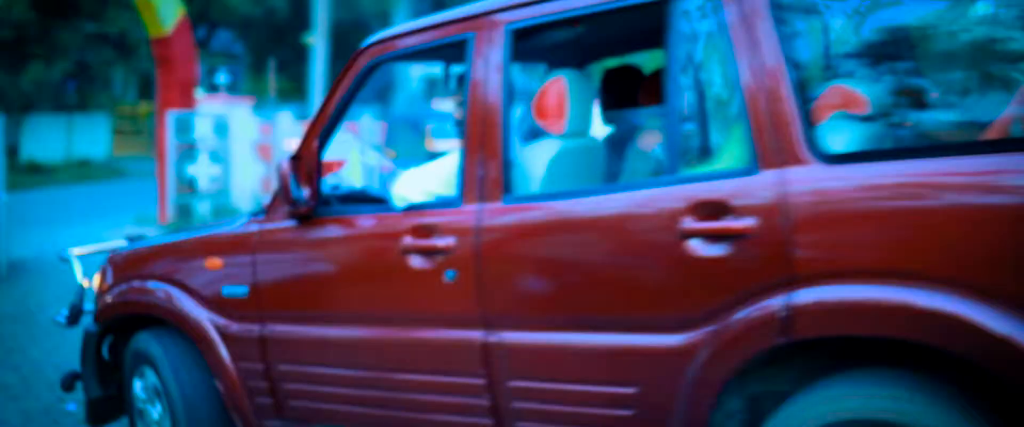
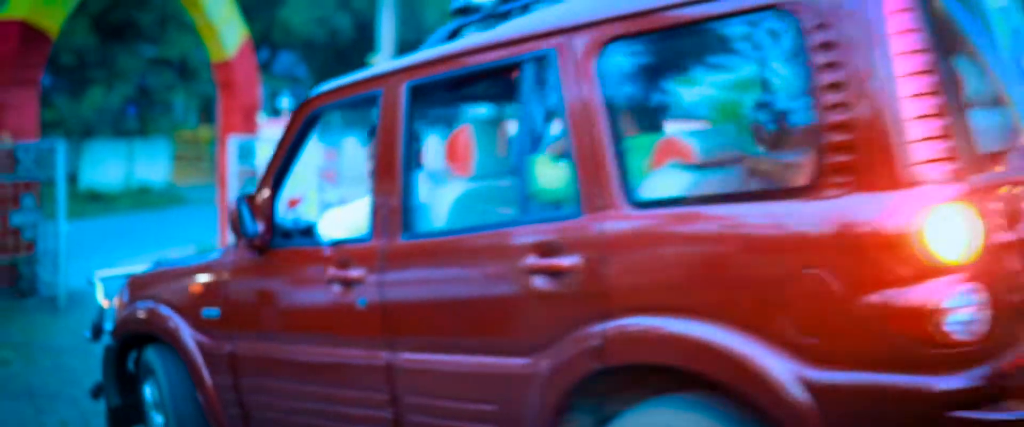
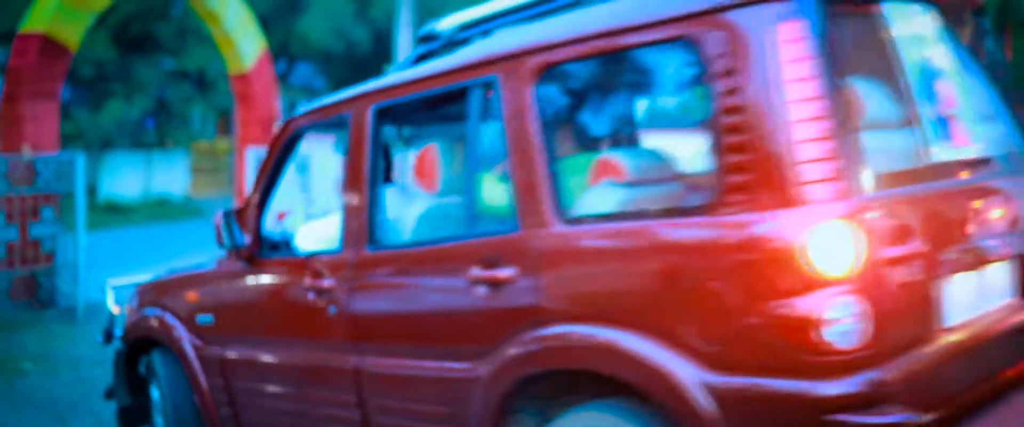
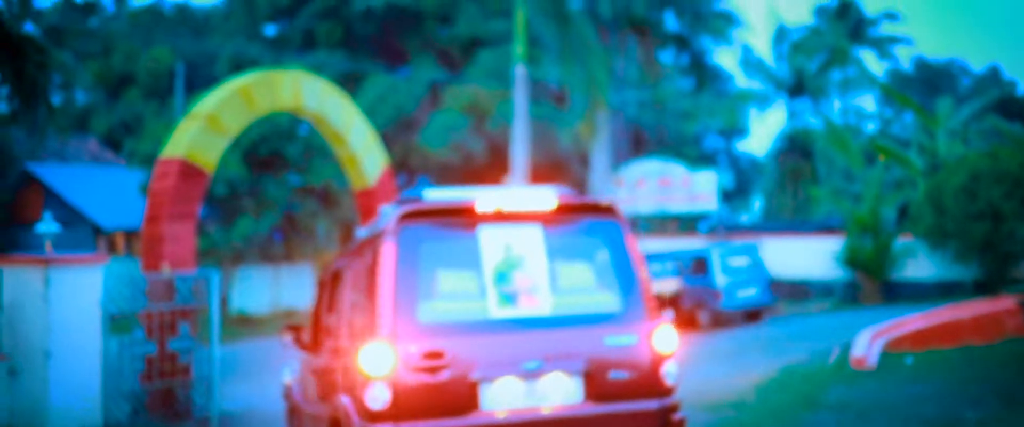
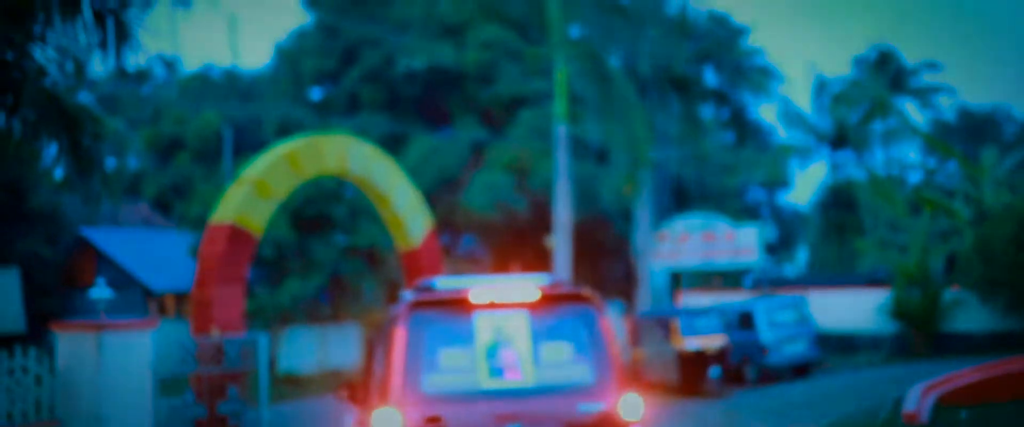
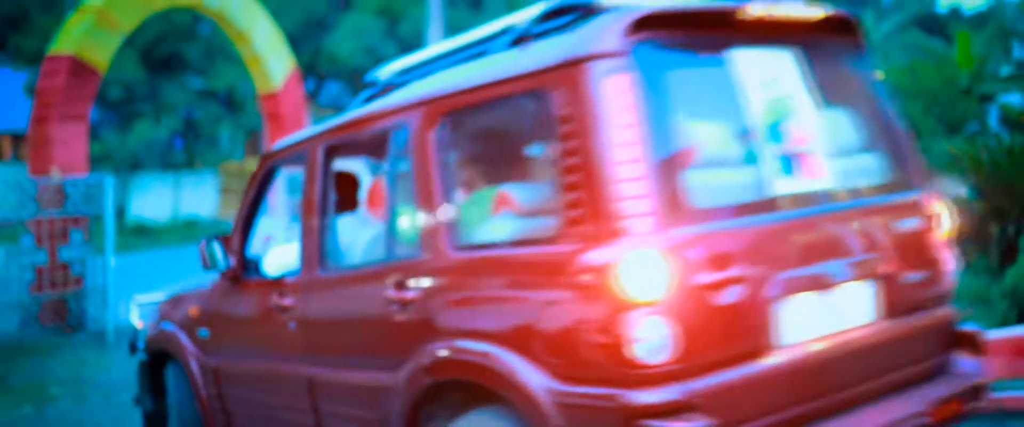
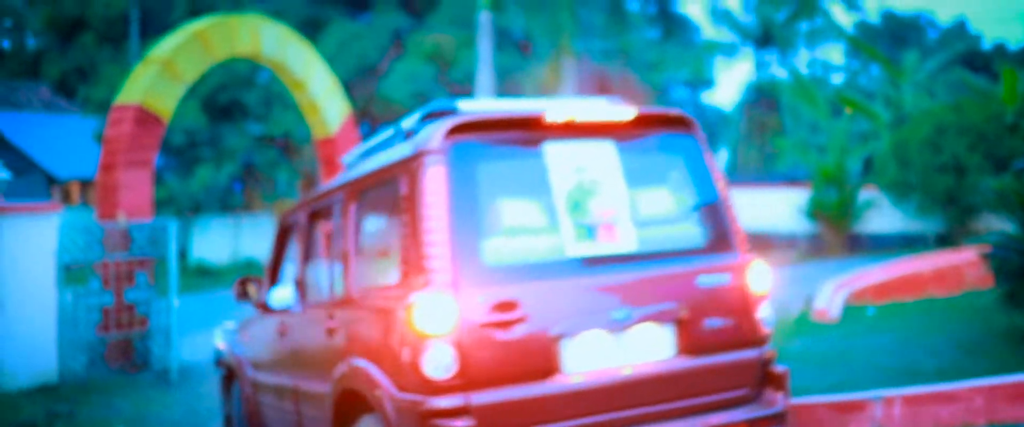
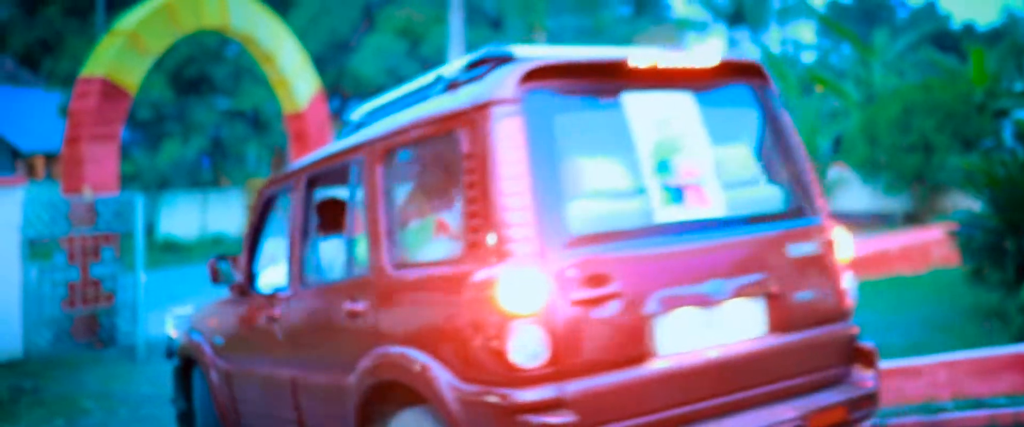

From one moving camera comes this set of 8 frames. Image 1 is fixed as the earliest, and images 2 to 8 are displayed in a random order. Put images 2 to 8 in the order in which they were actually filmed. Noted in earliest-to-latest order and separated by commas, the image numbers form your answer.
2, 3, 6, 8, 7, 4, 5
